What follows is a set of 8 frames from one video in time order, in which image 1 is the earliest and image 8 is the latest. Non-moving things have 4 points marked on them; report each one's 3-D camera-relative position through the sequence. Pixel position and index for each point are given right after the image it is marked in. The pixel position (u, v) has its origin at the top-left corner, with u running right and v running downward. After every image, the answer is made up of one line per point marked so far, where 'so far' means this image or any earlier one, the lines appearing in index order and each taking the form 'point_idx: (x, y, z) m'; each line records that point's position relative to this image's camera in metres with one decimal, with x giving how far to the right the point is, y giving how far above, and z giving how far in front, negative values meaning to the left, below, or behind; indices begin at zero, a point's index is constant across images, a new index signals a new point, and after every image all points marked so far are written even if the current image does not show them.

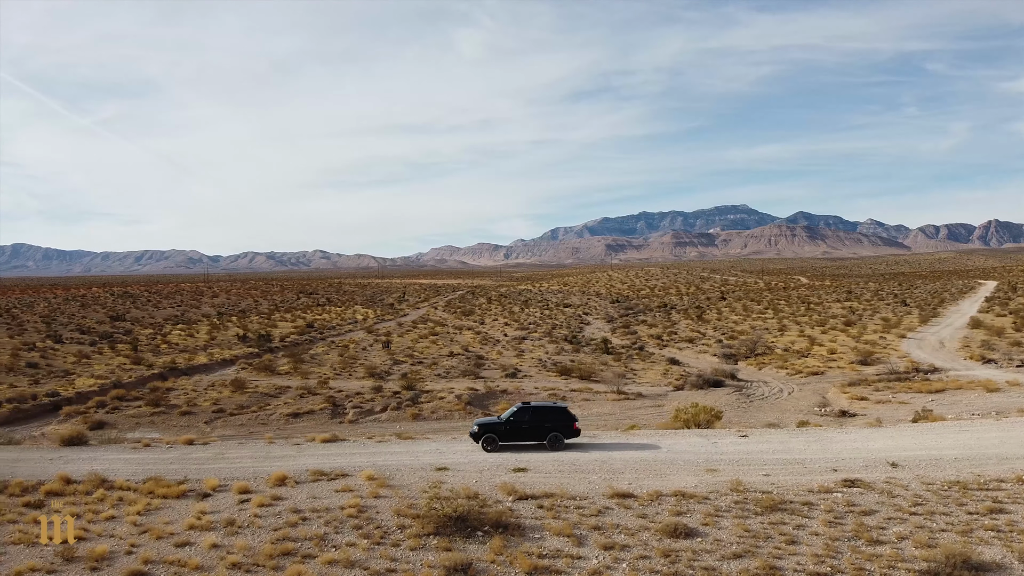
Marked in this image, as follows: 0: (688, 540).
0: (+3.2, -4.5, +10.6) m
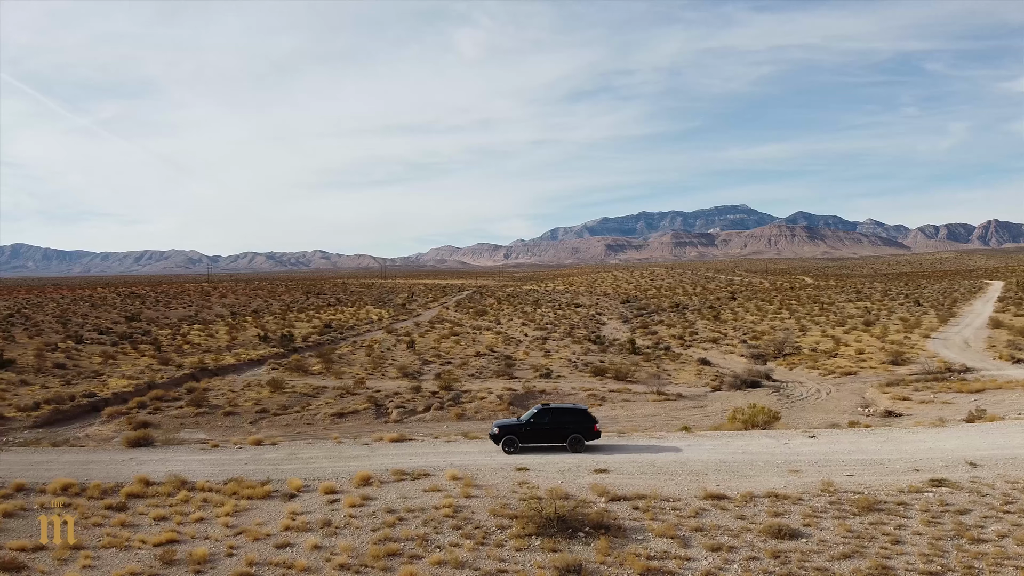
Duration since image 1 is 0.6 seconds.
0: (+5.0, -4.4, +10.6) m
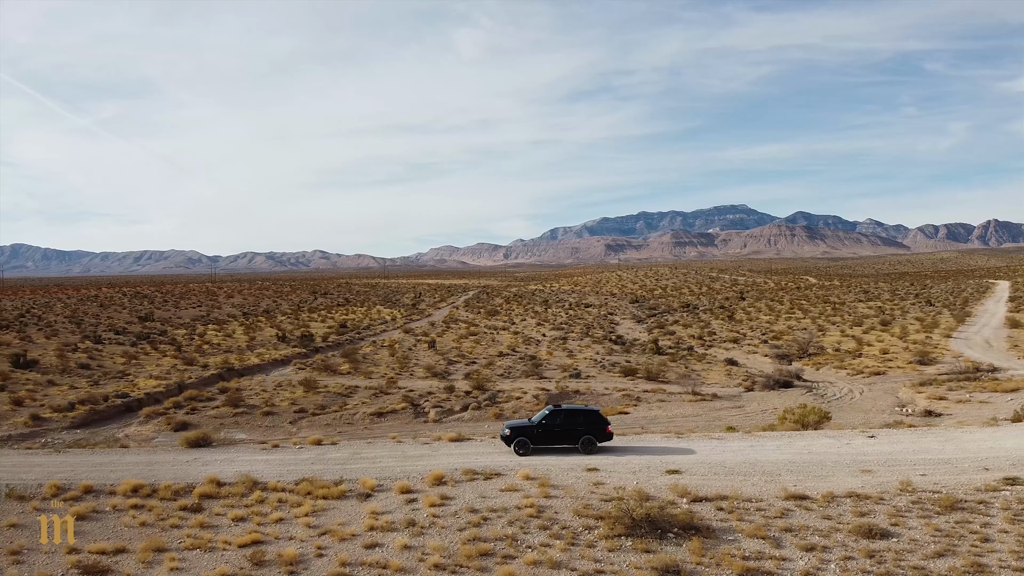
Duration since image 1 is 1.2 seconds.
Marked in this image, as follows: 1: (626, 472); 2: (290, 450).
0: (+6.5, -4.4, +10.5) m
1: (+2.5, -4.0, +13.1) m
2: (-5.7, -4.2, +15.2) m
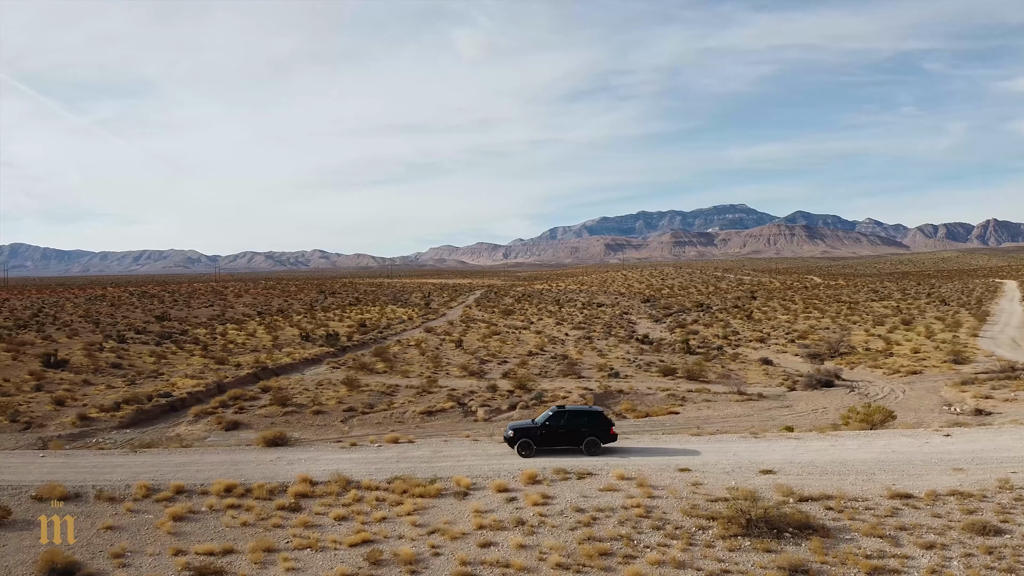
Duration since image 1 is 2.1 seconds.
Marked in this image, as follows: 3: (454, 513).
0: (+8.6, -4.4, +10.5) m
1: (+4.5, -4.0, +13.1) m
2: (-3.7, -4.2, +15.2) m
3: (-1.1, -4.4, +11.7) m
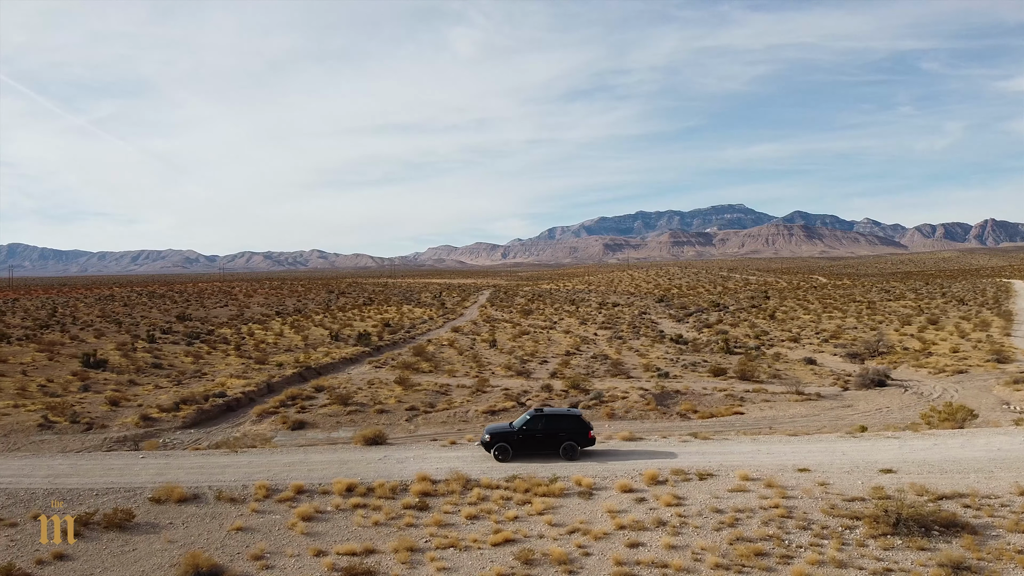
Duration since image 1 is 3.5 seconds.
0: (+11.1, -4.4, +10.5) m
1: (+7.1, -4.0, +13.1) m
2: (-1.1, -4.1, +15.1) m
3: (+1.5, -4.4, +11.6) m
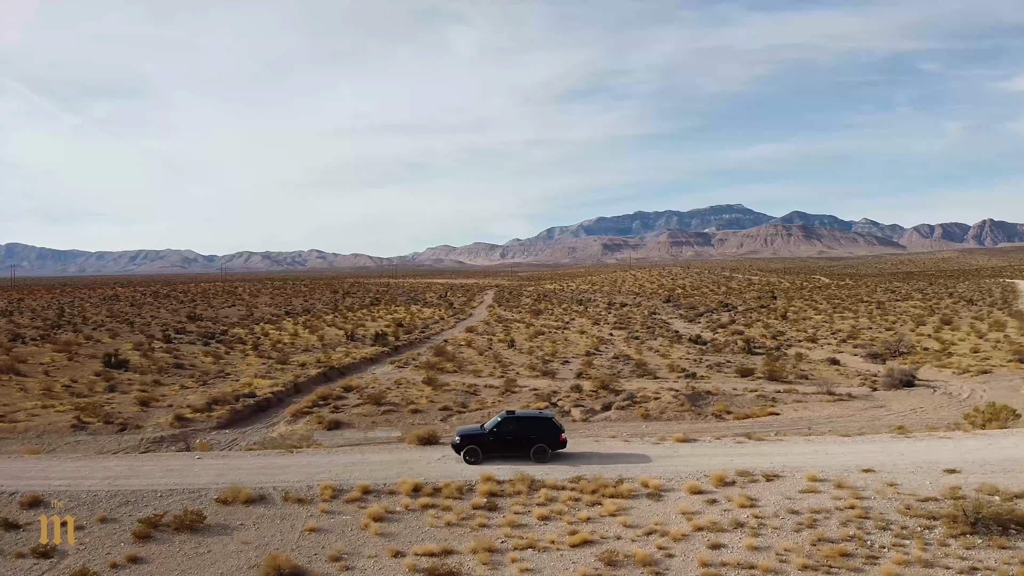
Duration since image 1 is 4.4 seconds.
0: (+12.6, -4.4, +10.5) m
1: (+8.5, -4.0, +13.1) m
2: (+0.3, -4.1, +15.1) m
3: (+2.9, -4.4, +11.6) m
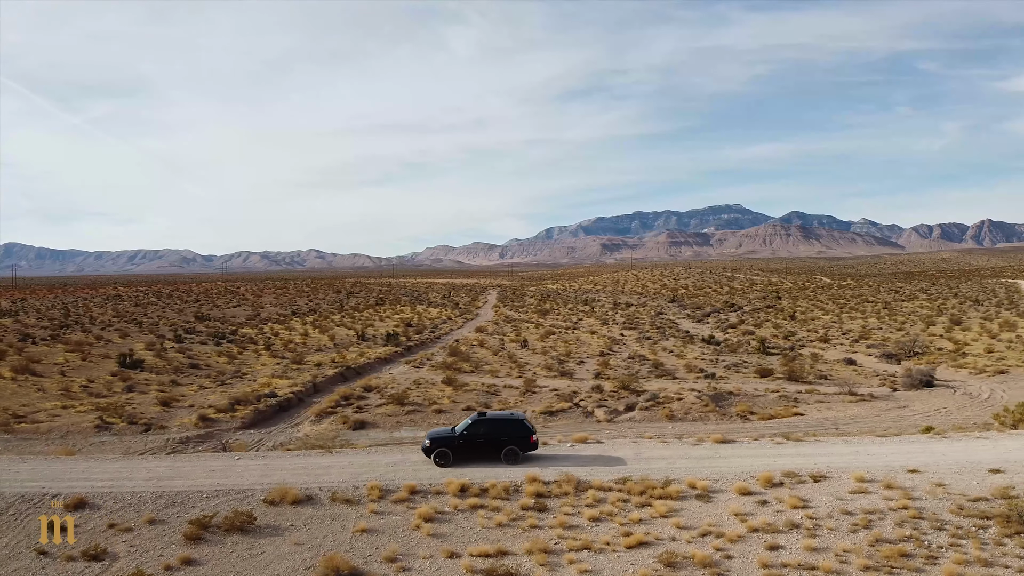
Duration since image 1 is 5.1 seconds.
0: (+13.6, -4.4, +10.5) m
1: (+9.5, -4.0, +13.1) m
2: (+1.3, -4.2, +15.1) m
3: (+3.9, -4.4, +11.6) m
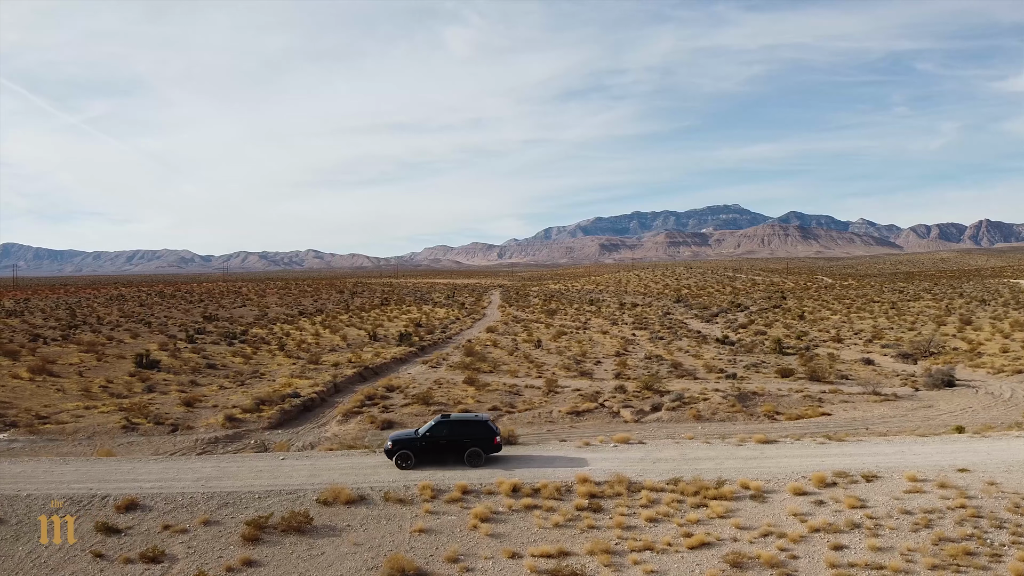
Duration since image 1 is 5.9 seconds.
0: (+14.7, -4.4, +10.6) m
1: (+10.6, -4.0, +13.1) m
2: (+2.4, -4.2, +15.1) m
3: (+5.0, -4.4, +11.6) m
